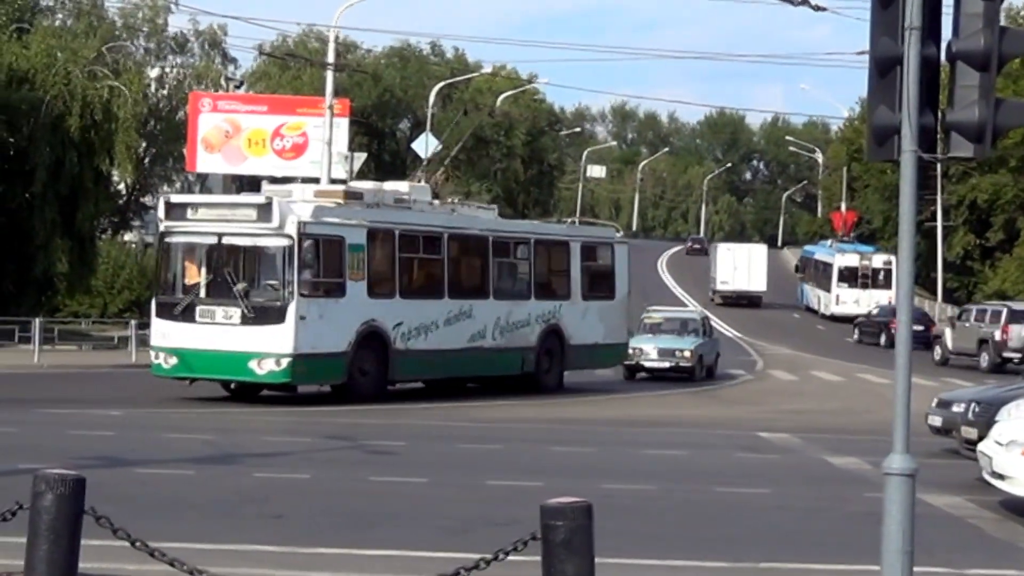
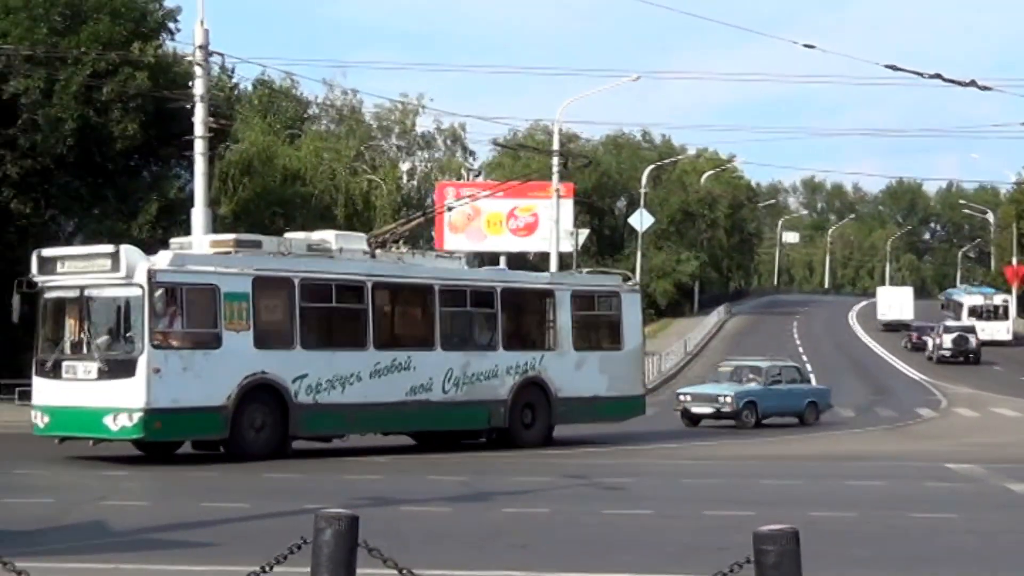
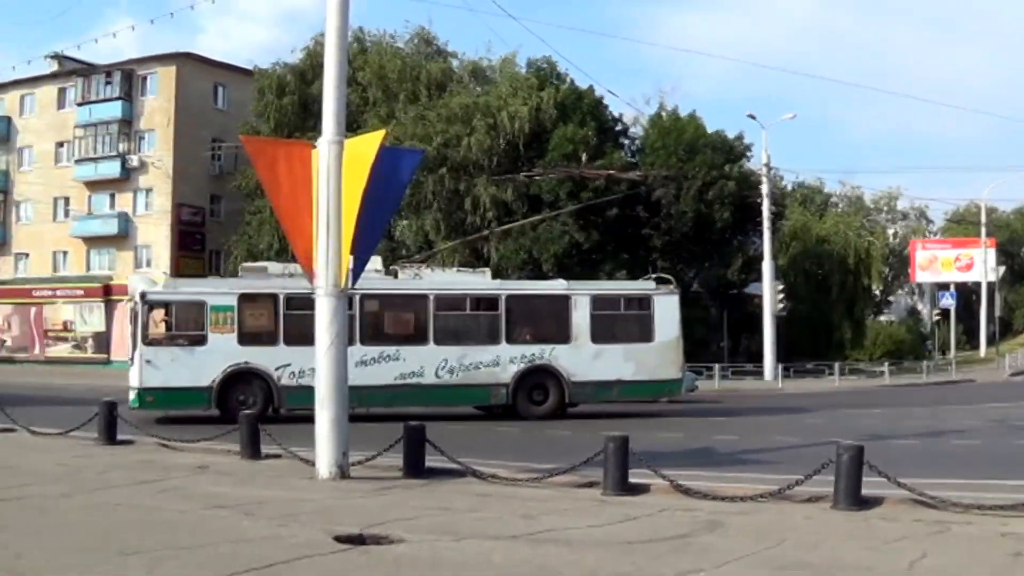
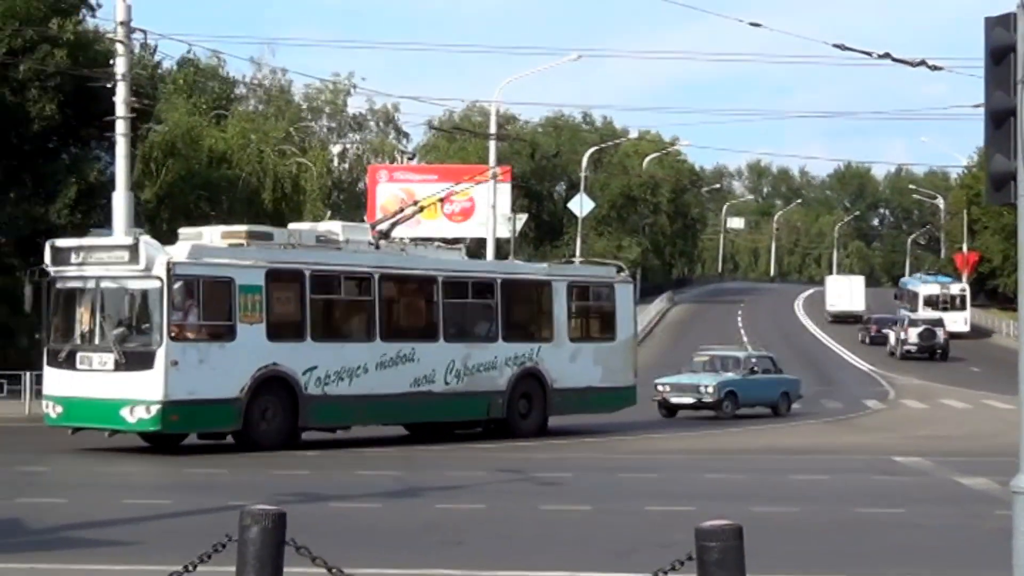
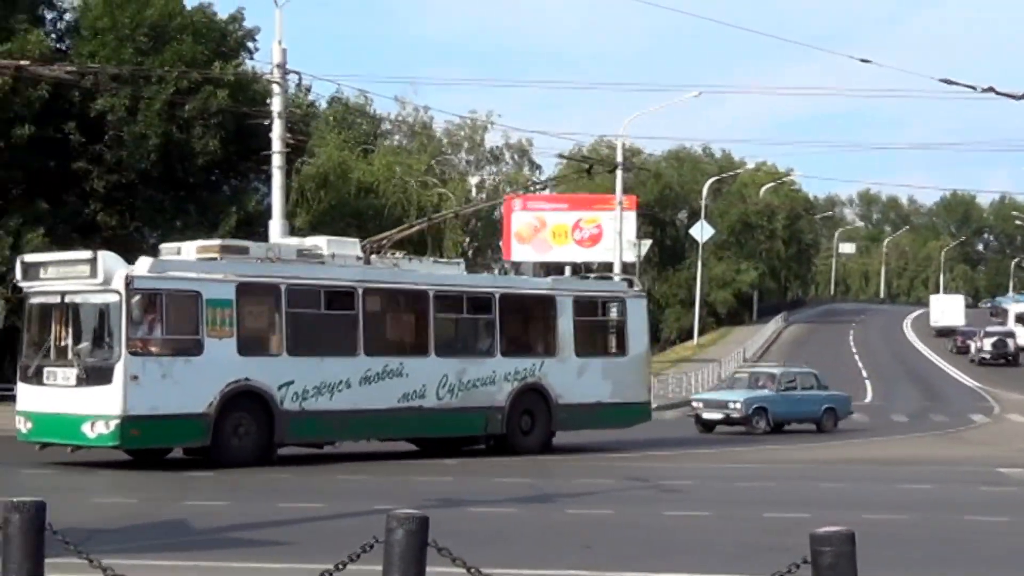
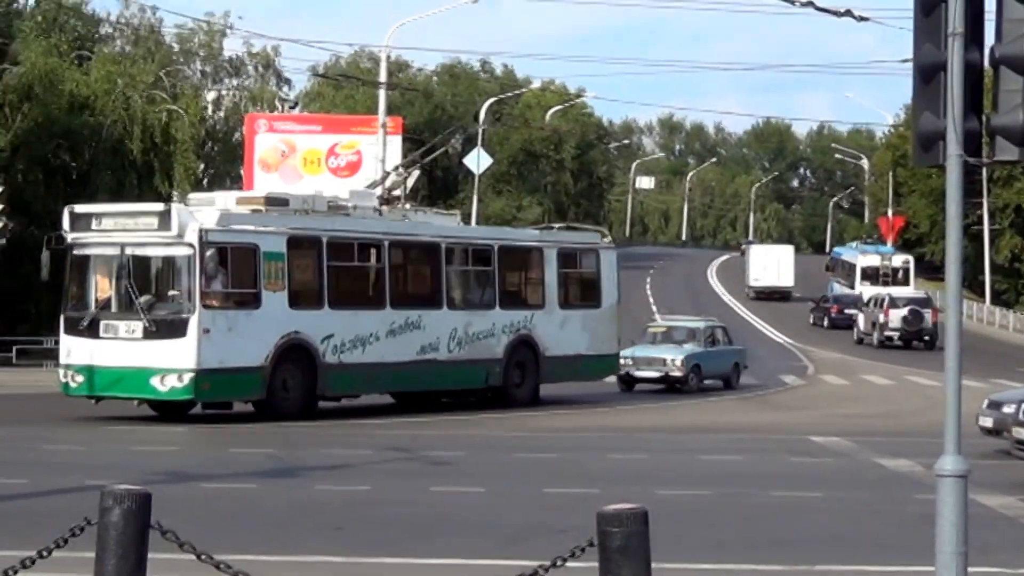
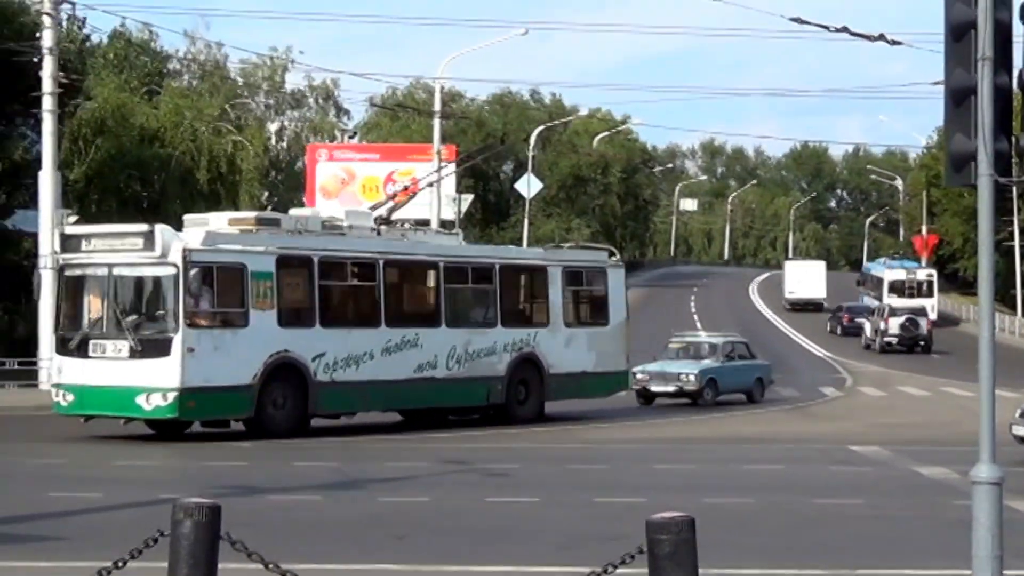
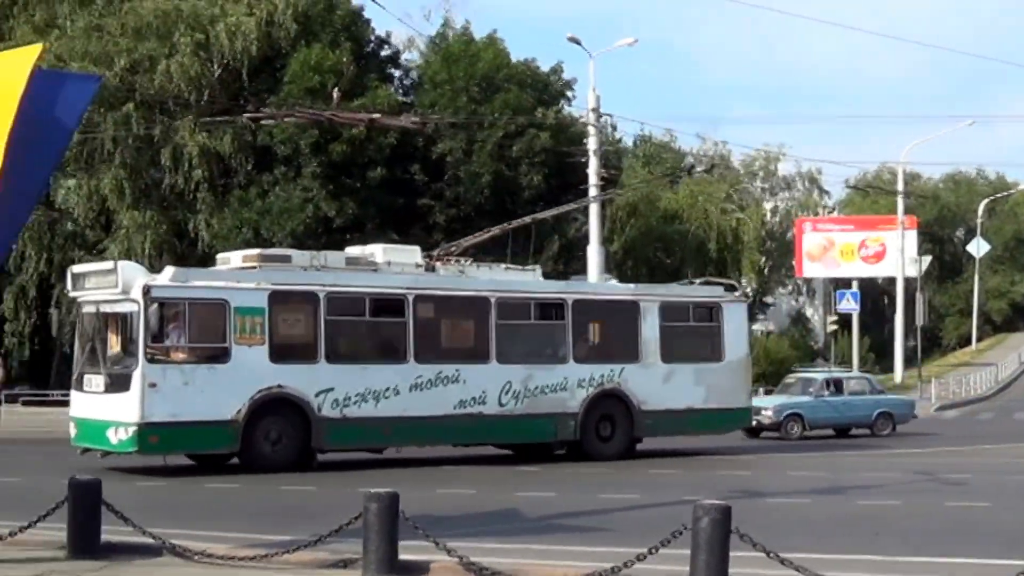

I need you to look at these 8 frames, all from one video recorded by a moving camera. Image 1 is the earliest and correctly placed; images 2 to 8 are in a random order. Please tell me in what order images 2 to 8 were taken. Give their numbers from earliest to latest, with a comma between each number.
6, 7, 4, 2, 5, 8, 3
